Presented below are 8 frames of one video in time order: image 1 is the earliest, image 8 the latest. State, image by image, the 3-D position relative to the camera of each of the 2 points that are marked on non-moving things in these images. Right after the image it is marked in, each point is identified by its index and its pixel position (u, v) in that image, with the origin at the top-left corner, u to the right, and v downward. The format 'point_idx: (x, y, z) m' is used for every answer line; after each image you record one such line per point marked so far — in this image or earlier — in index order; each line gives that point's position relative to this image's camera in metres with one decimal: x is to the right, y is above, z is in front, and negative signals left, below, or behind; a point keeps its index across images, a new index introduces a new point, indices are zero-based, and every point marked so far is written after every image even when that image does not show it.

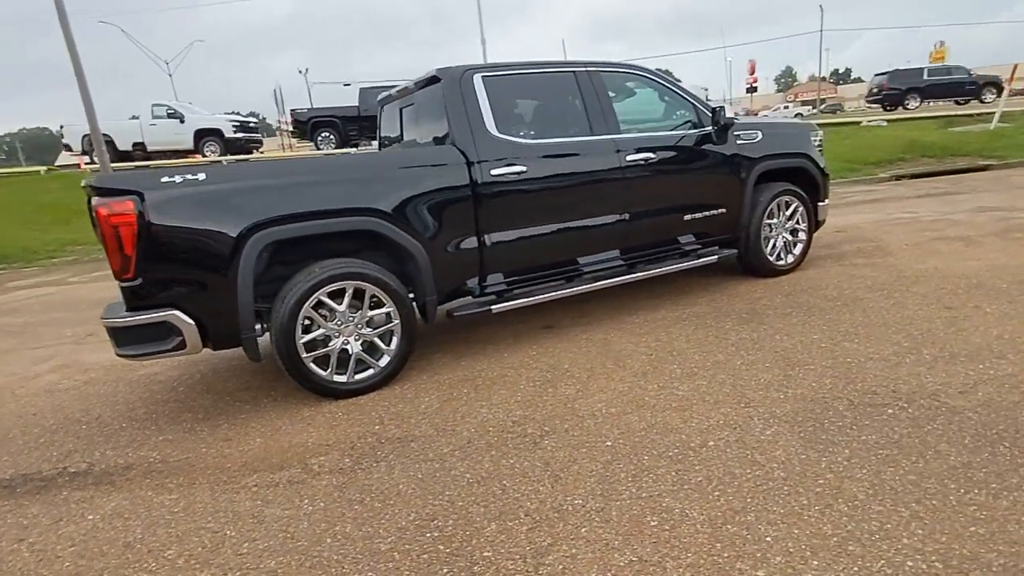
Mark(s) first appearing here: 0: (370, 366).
0: (-1.0, -0.5, +4.3) m
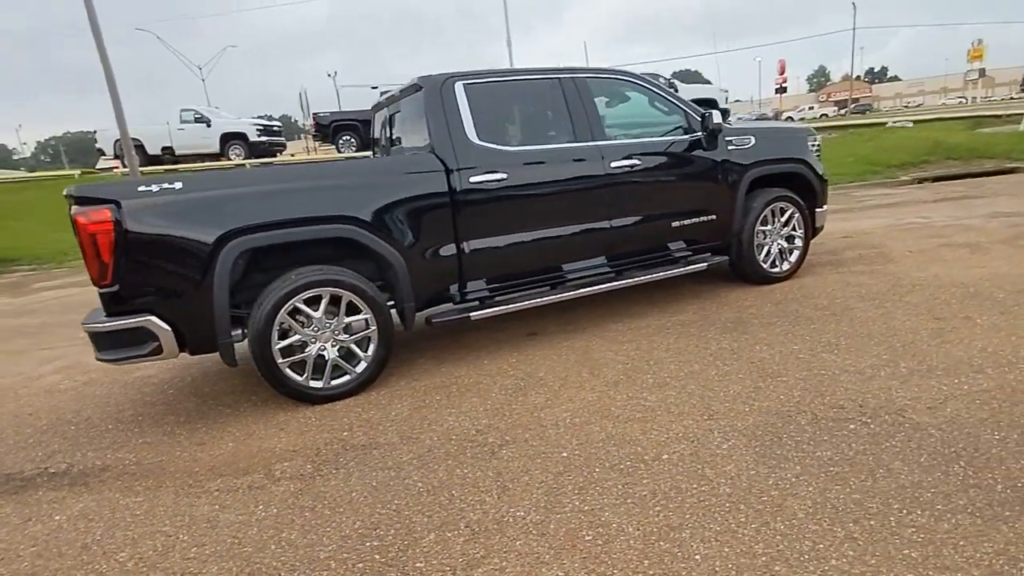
0: (-1.2, -0.6, +4.4) m
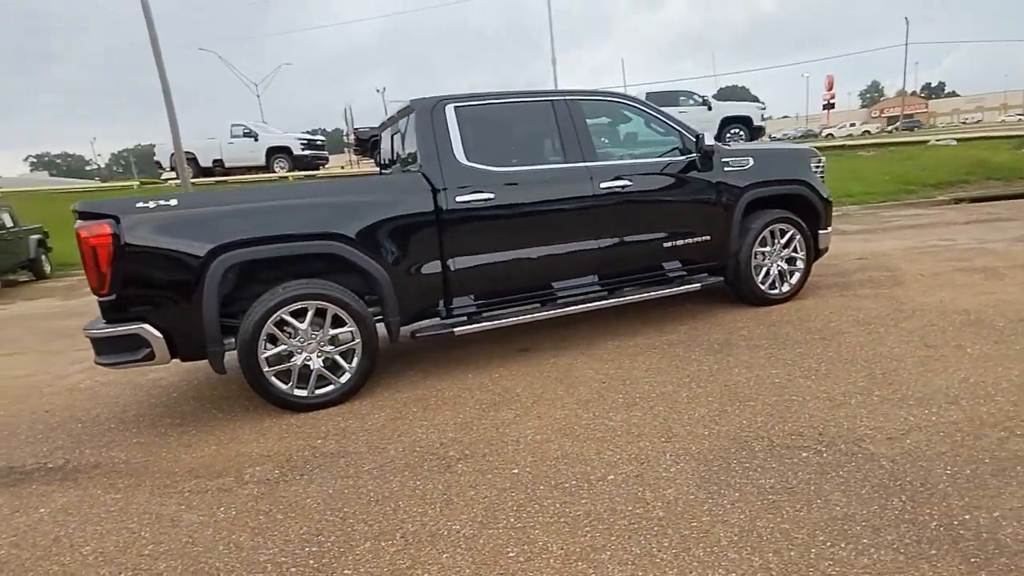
0: (-1.3, -0.7, +4.6) m
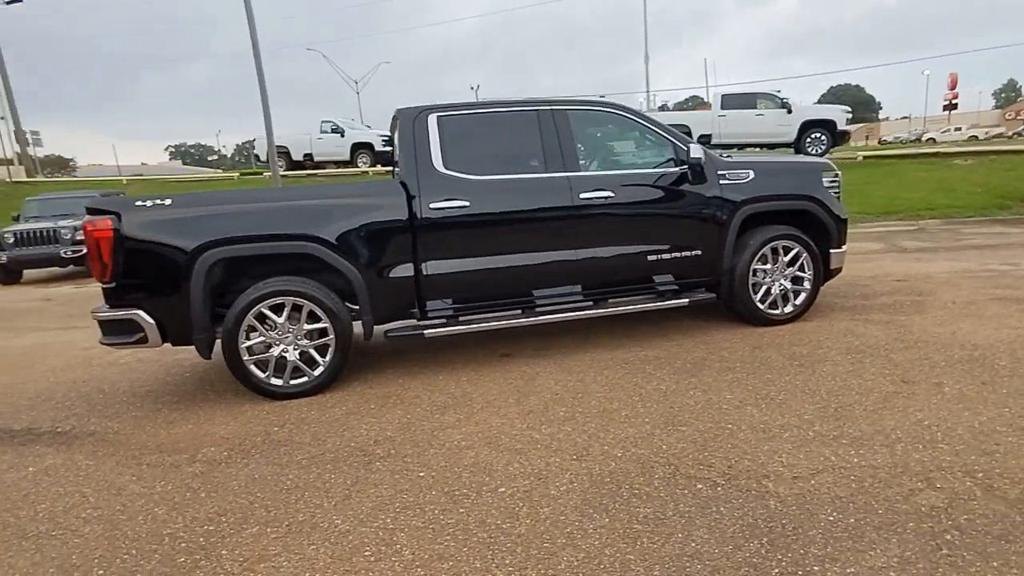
0: (-1.6, -0.7, +4.9) m
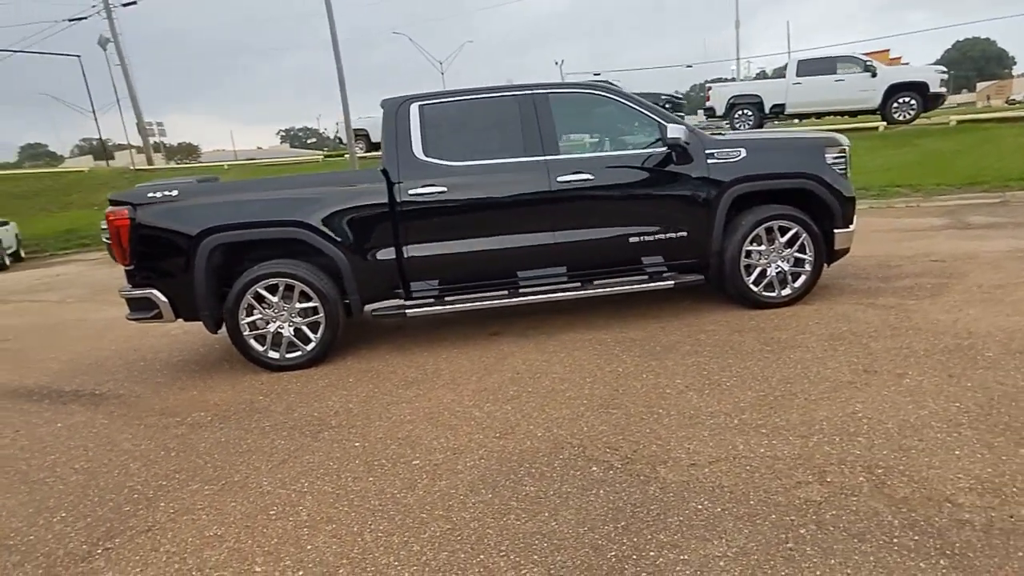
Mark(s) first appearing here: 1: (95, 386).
0: (-1.8, -0.5, +5.3) m
1: (-3.7, -0.9, +5.6) m
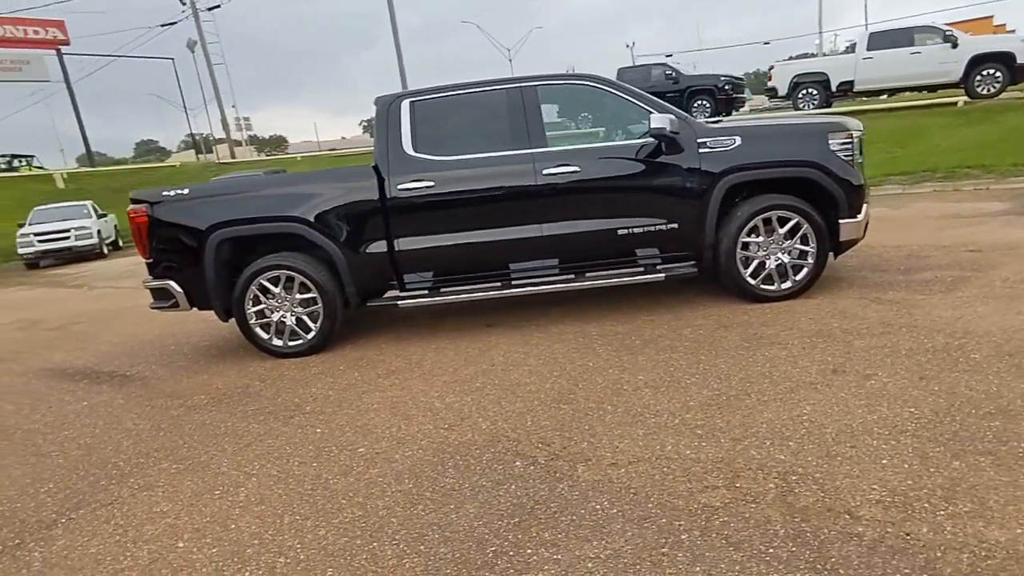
0: (-1.9, -0.4, +5.5) m
1: (-3.7, -0.8, +6.1) m
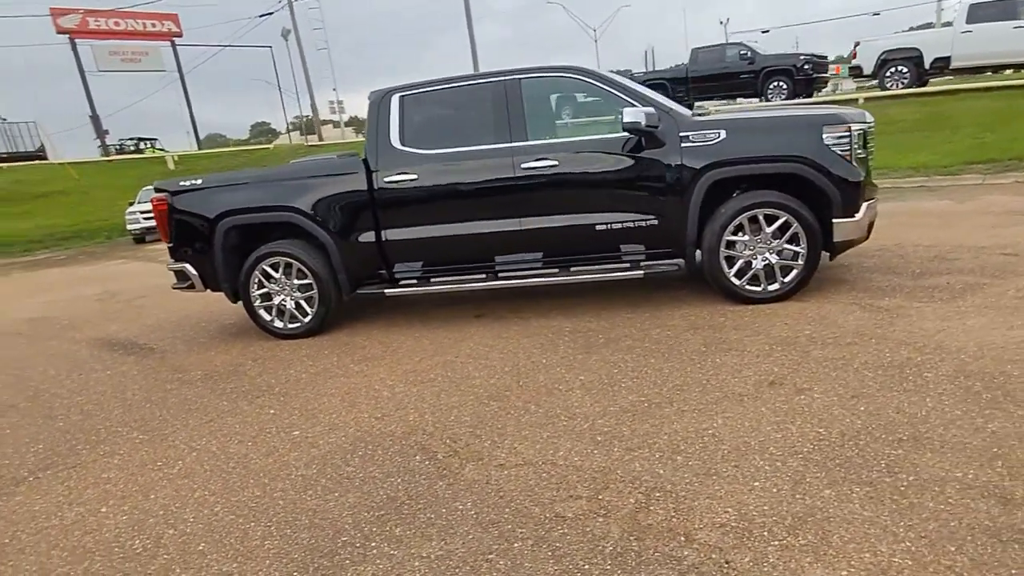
0: (-2.0, -0.3, +5.9) m
1: (-3.8, -0.6, +6.7) m
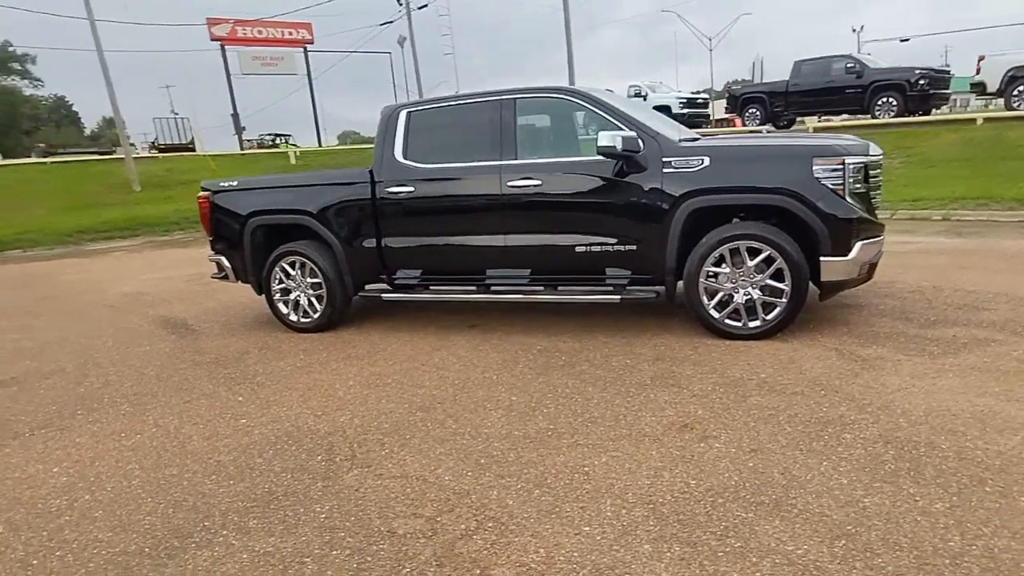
0: (-2.0, -0.3, +6.3) m
1: (-3.6, -0.4, +7.4) m
